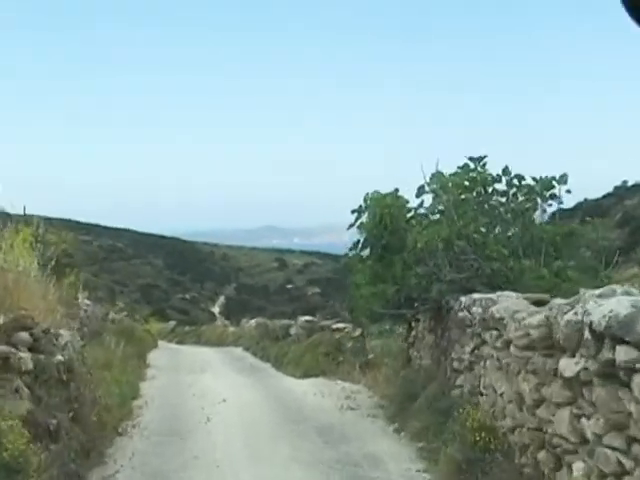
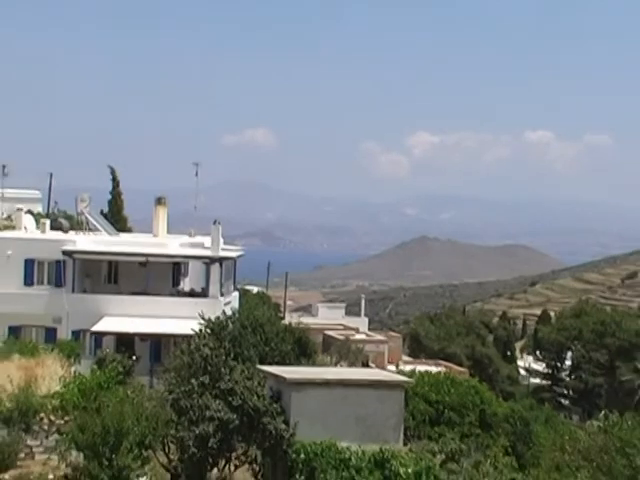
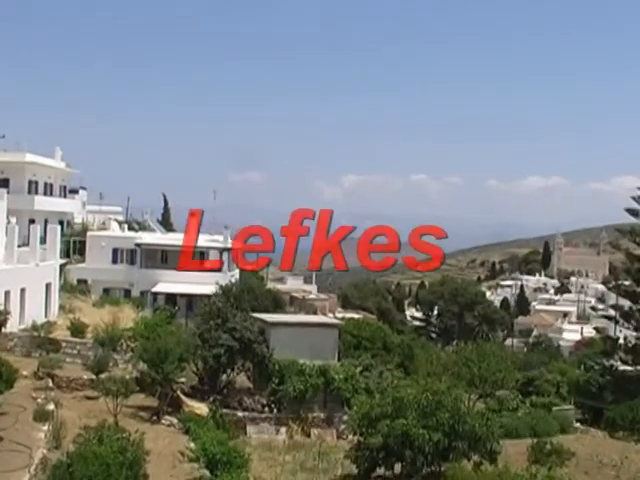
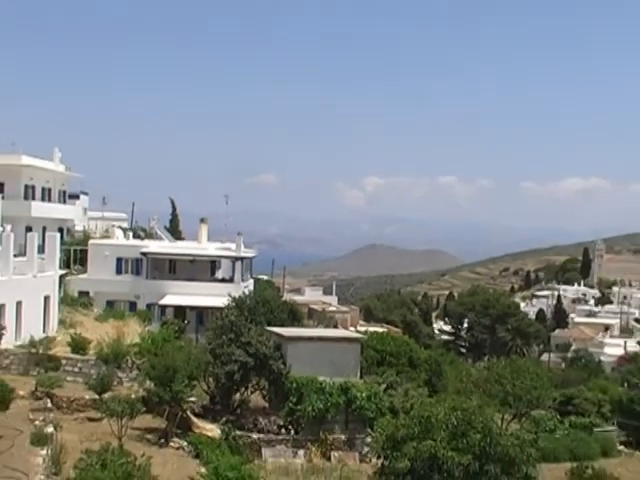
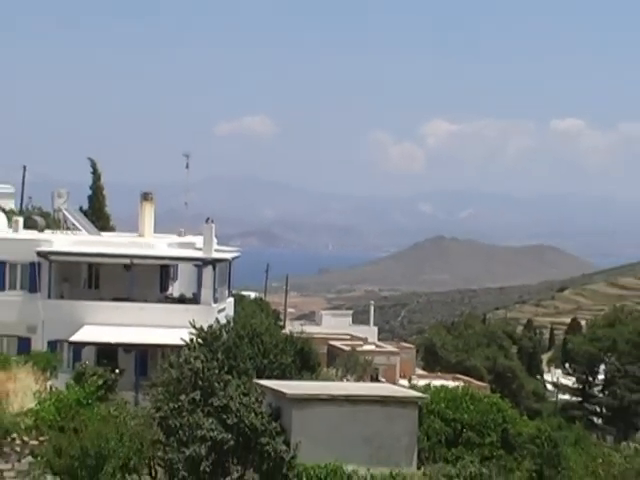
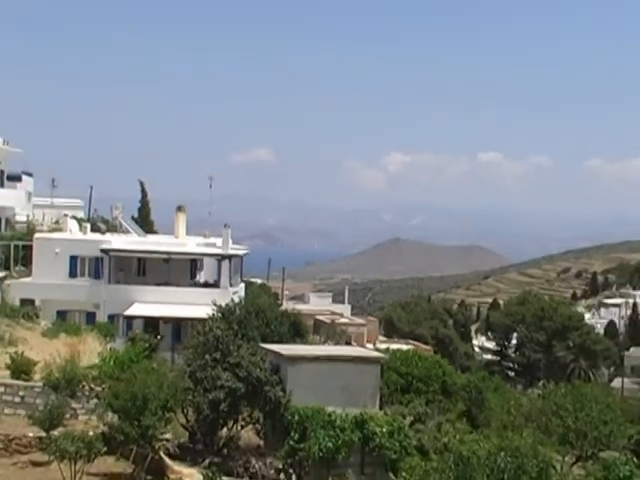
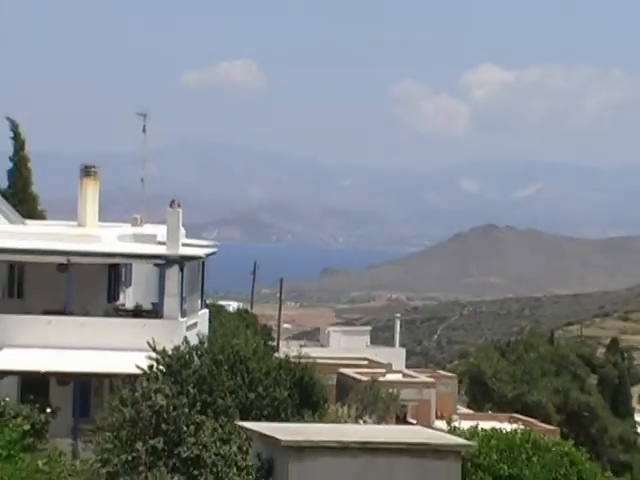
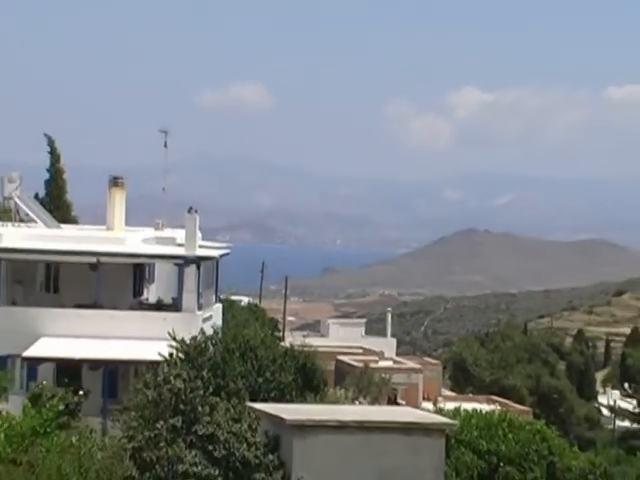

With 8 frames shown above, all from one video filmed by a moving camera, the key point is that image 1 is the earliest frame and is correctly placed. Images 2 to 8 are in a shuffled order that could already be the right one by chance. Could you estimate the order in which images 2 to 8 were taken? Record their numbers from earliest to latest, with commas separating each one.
7, 8, 5, 2, 6, 4, 3
